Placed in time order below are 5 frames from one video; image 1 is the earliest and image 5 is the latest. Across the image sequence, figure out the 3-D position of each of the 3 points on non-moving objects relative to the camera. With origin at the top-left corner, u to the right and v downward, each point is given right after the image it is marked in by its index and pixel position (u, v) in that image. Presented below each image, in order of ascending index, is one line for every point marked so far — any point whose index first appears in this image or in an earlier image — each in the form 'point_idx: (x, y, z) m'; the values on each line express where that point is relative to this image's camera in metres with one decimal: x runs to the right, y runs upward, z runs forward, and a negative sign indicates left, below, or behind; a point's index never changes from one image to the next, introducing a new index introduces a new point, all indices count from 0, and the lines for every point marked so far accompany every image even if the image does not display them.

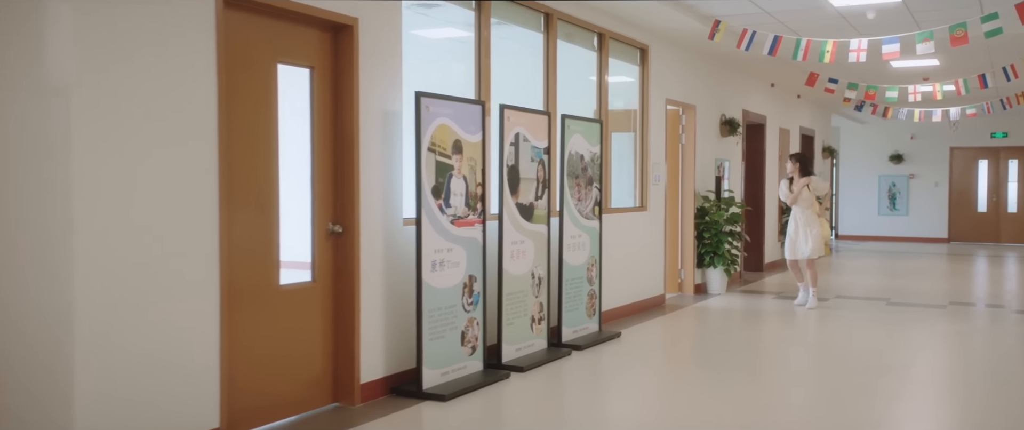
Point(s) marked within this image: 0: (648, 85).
0: (+1.3, +1.2, +9.1) m
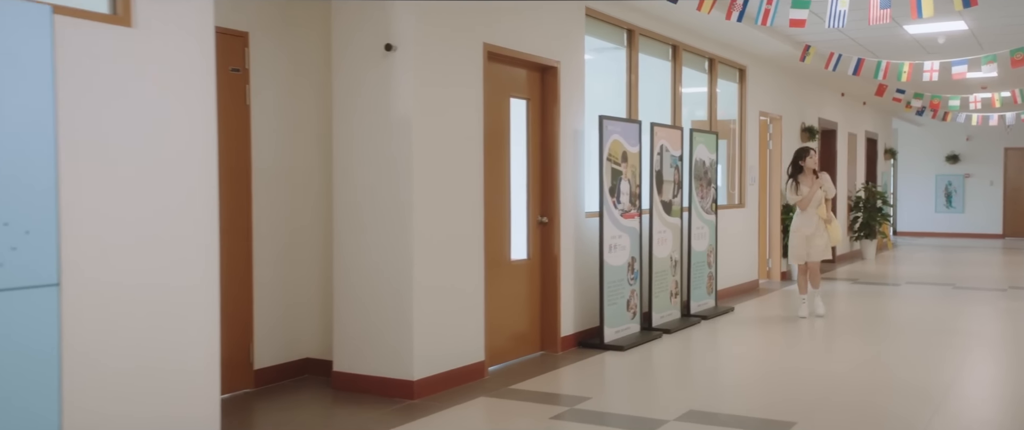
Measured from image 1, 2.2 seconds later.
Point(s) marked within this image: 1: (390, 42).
0: (+2.6, +1.3, +10.7) m
1: (-0.7, +0.9, +5.2) m
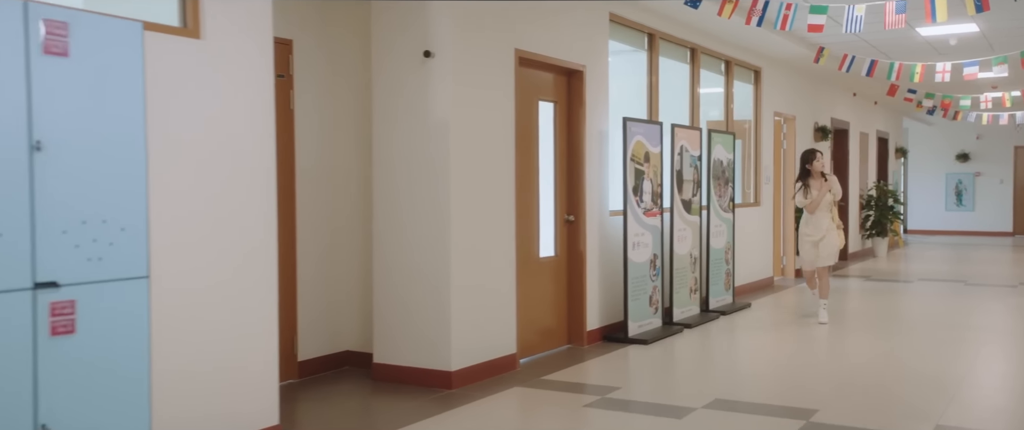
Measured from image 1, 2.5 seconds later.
0: (+2.8, +1.3, +10.9) m
1: (-0.5, +0.9, +5.4) m
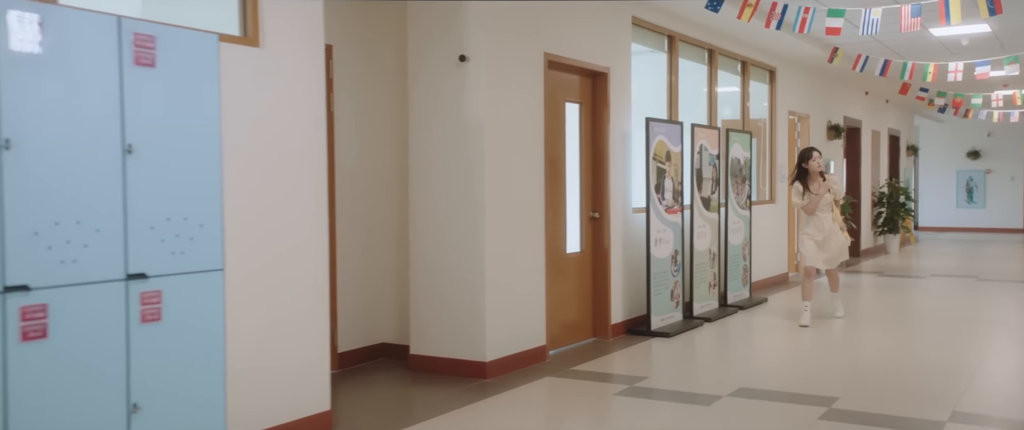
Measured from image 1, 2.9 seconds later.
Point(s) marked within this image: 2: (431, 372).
0: (+3.0, +1.3, +11.2) m
1: (-0.3, +0.9, +5.7) m
2: (-0.5, -1.0, +5.9) m
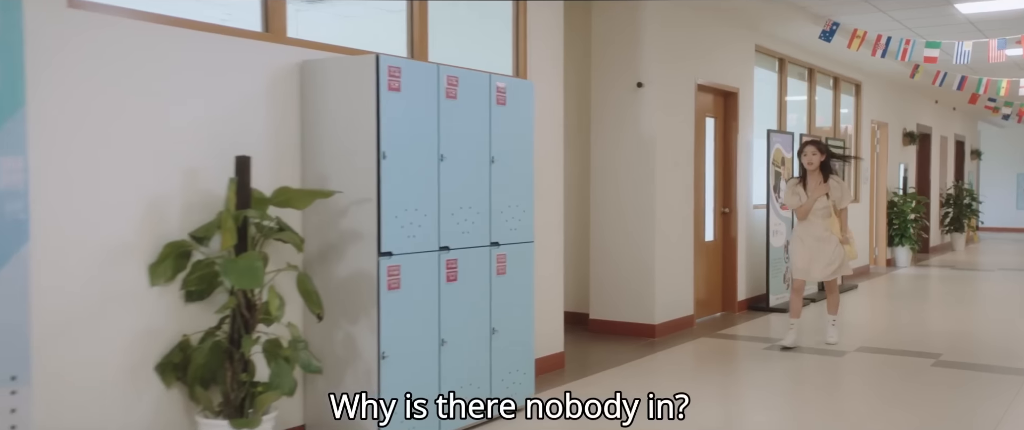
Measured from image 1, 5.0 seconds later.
0: (+4.5, +1.3, +12.5) m
1: (+1.0, +1.0, +7.2) m
2: (+0.7, -0.9, +7.5) m
